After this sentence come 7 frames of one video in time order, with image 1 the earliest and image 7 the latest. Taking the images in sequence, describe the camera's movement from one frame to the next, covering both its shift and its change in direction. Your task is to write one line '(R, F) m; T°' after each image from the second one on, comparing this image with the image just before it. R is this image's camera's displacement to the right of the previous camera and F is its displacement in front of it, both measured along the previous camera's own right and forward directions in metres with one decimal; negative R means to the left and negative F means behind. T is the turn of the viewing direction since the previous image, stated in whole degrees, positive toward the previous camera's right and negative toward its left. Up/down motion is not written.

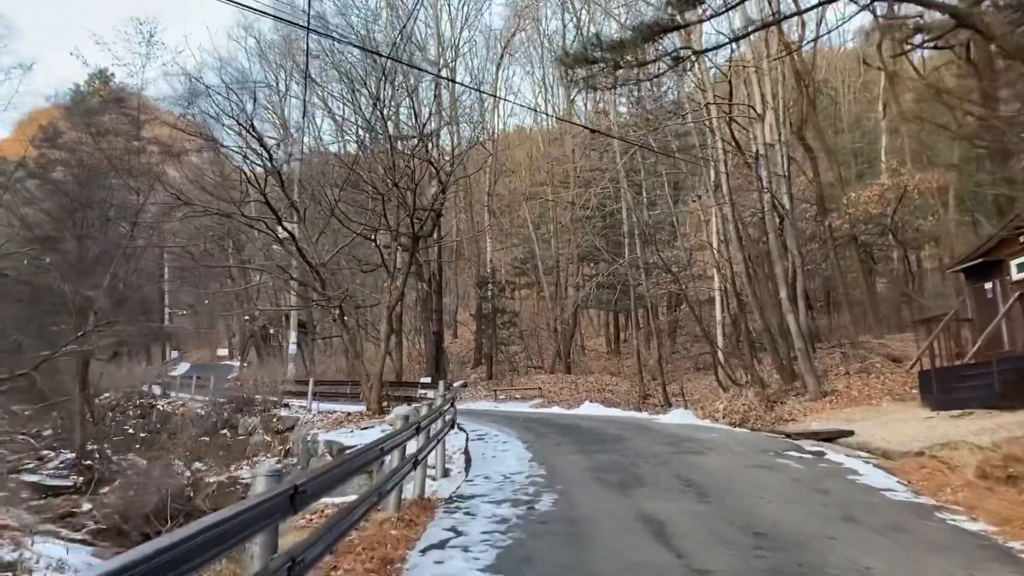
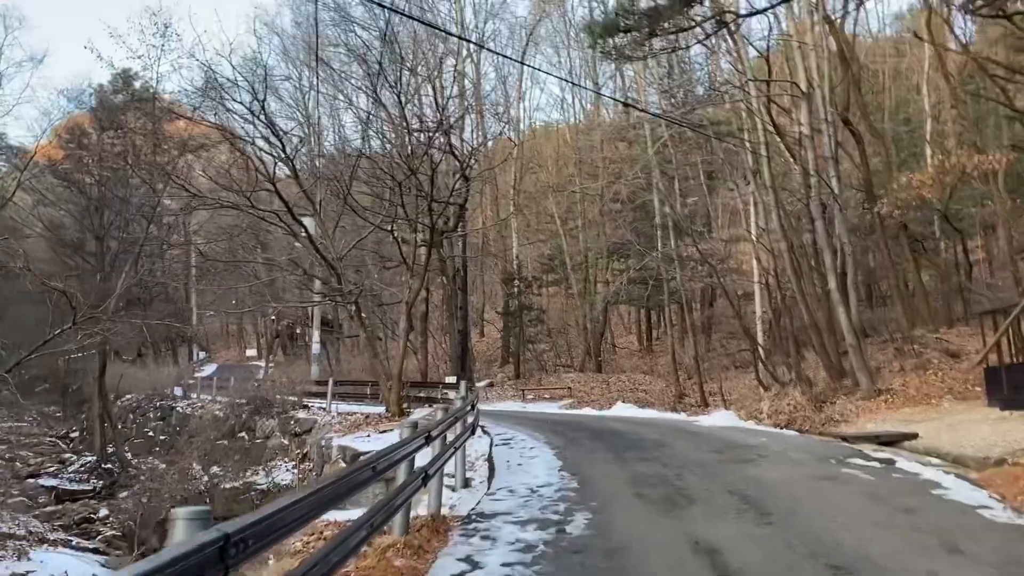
(0.0, +1.0) m; -2°
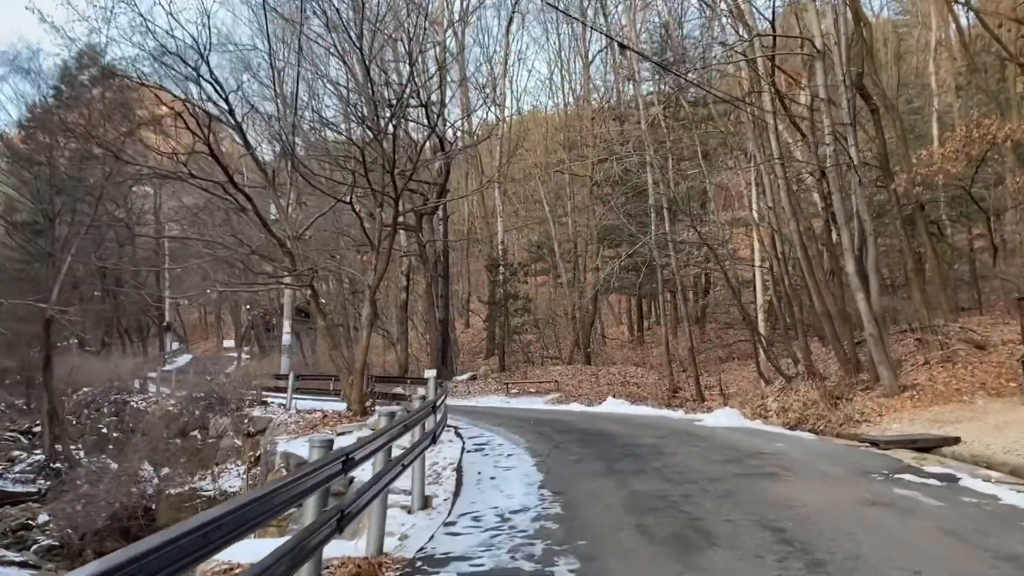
(+0.2, +1.8) m; +1°
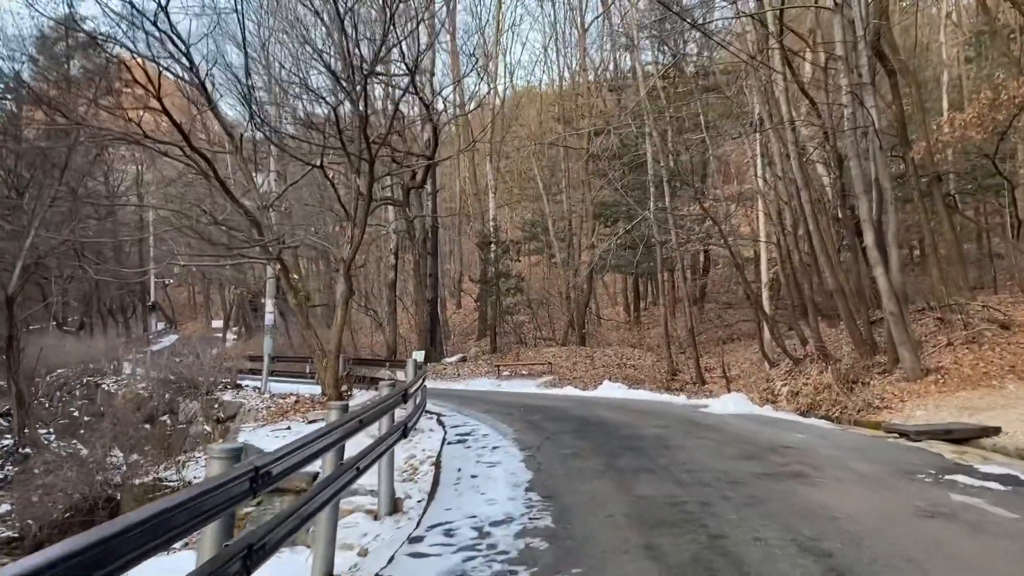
(+0.1, +1.1) m; 0°
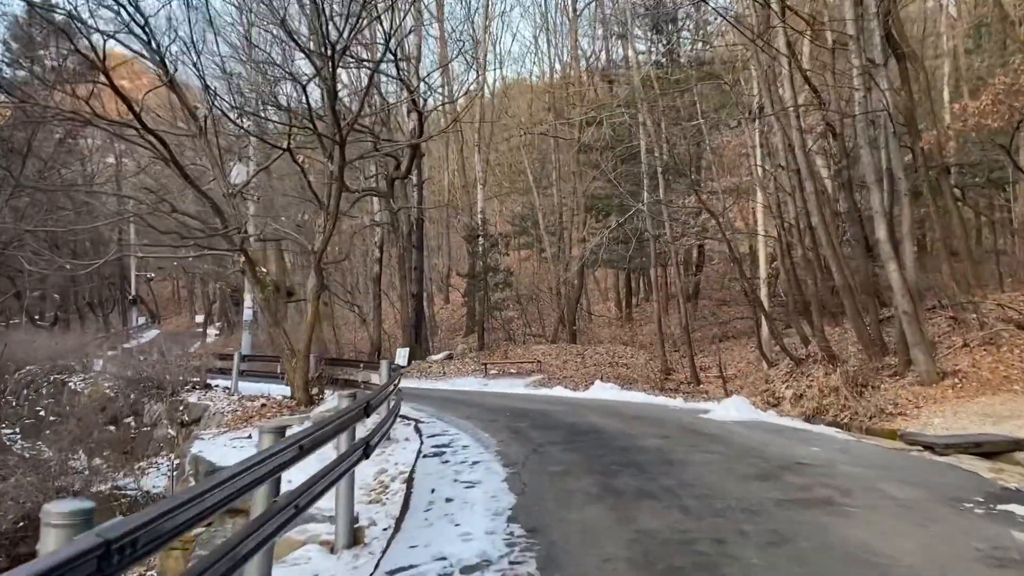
(+0.1, +0.9) m; +1°
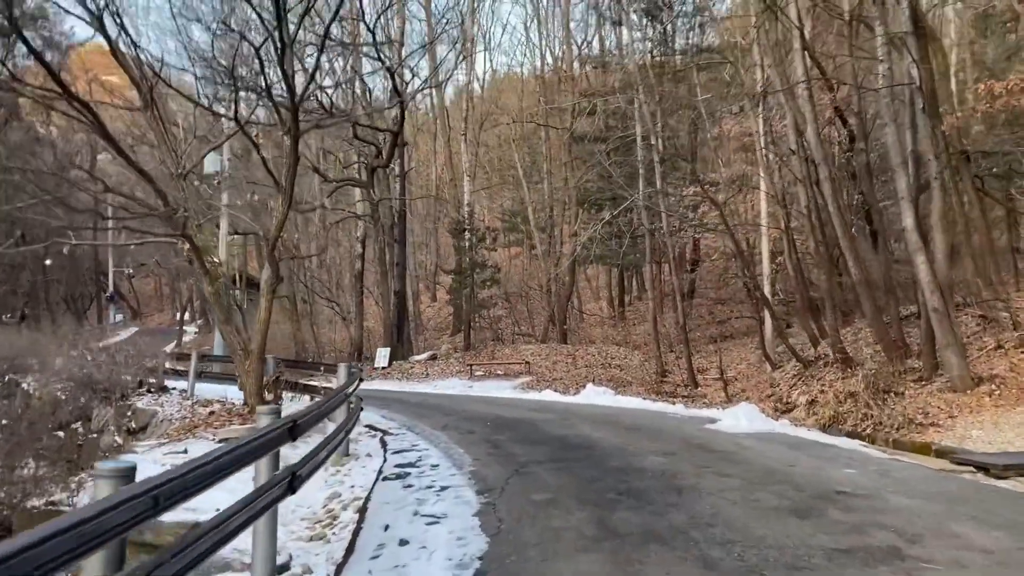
(+0.1, +1.3) m; +1°
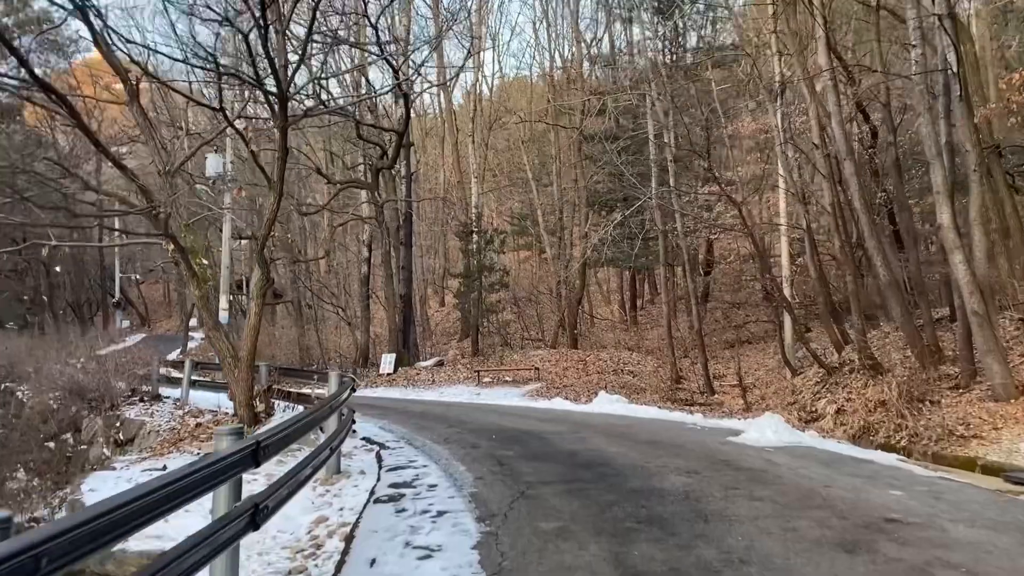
(0.0, +0.7) m; -1°
